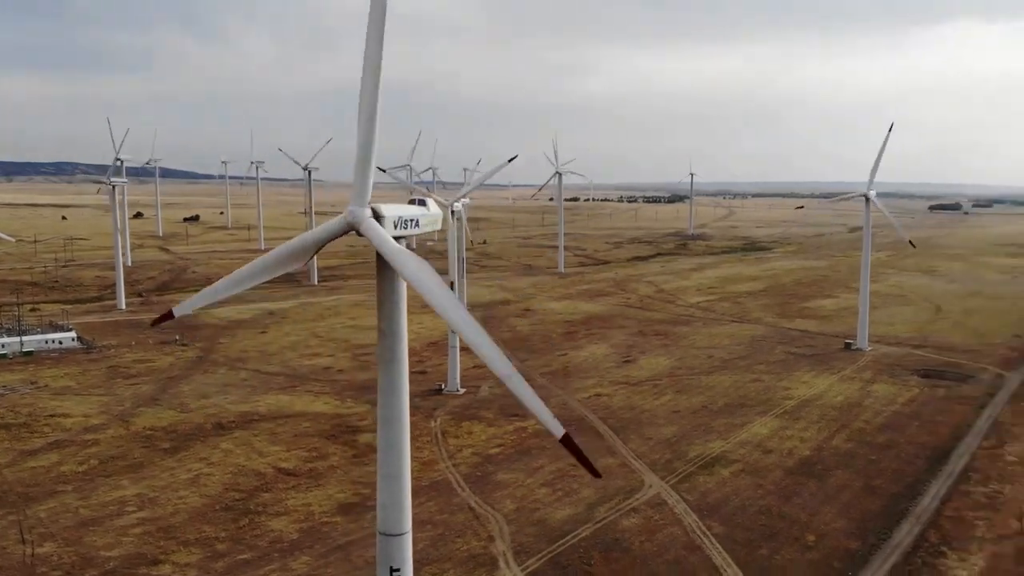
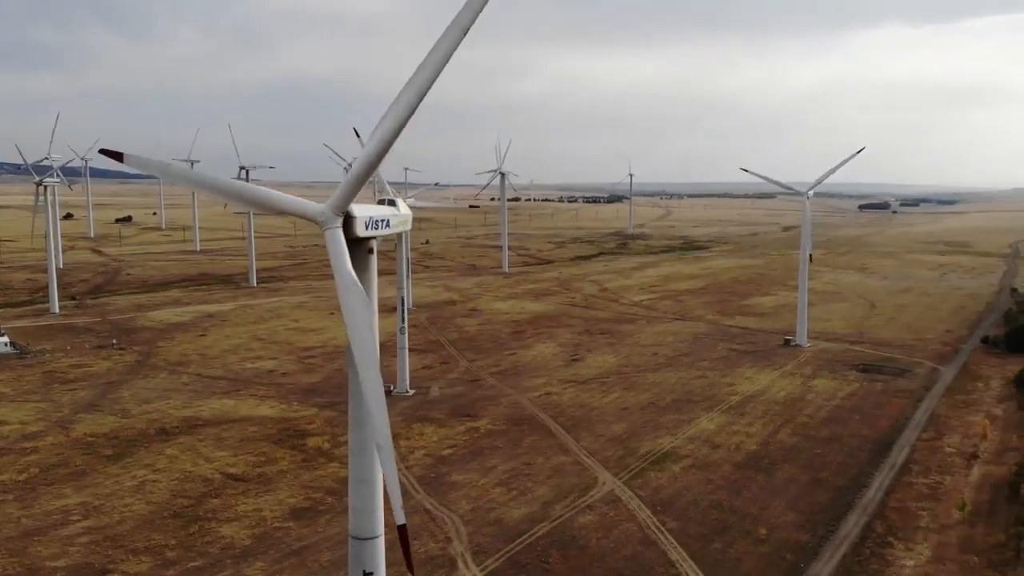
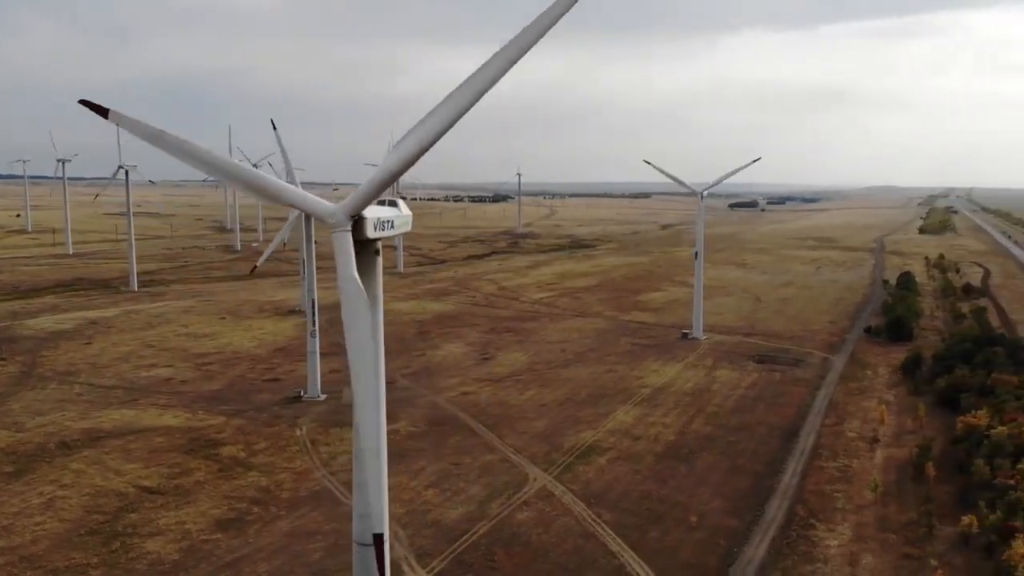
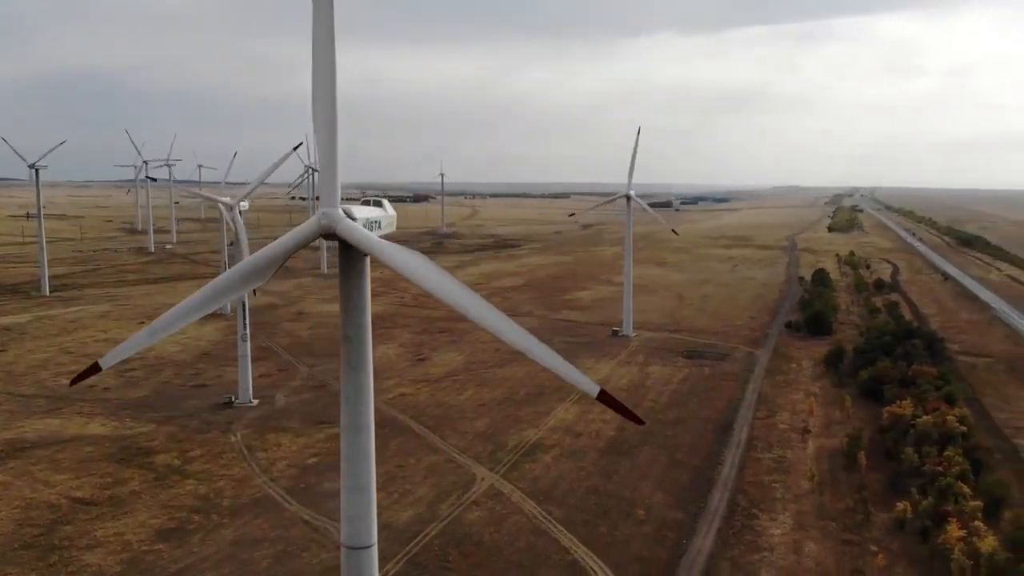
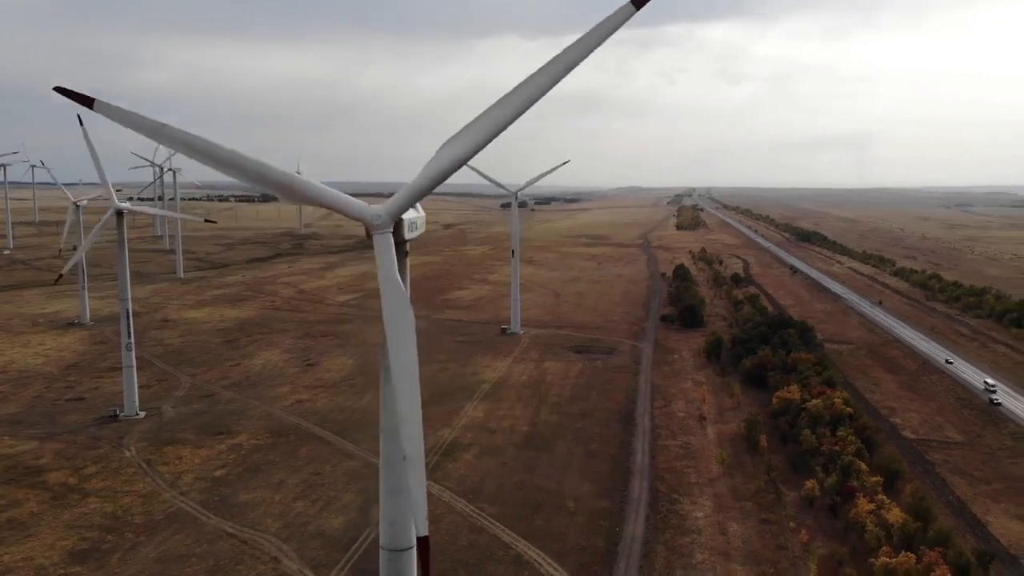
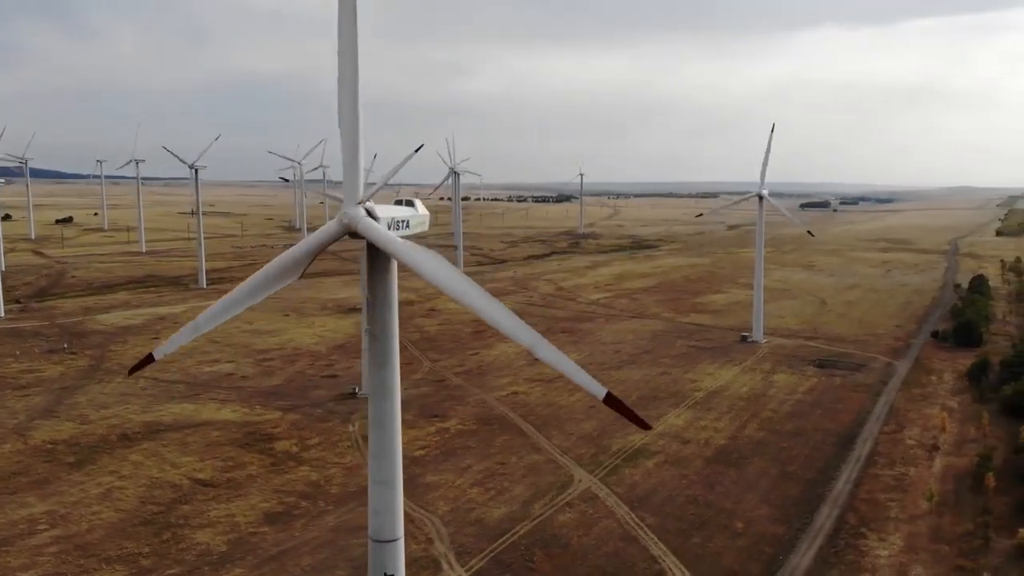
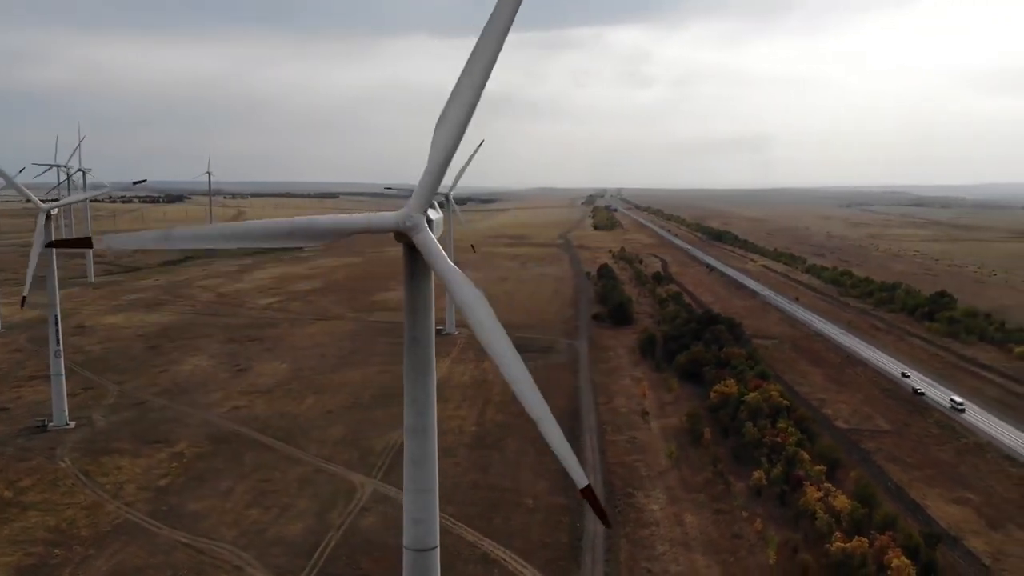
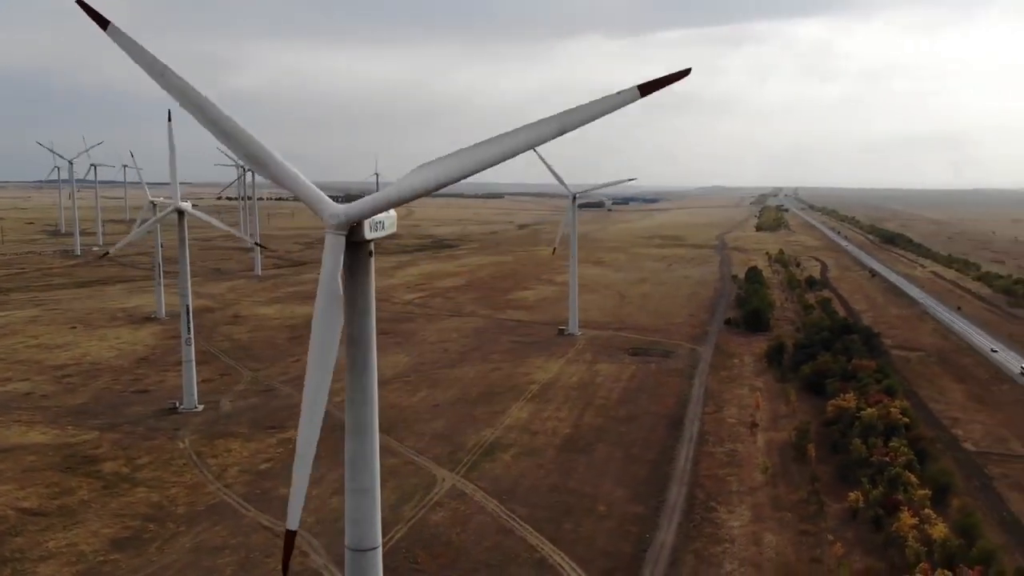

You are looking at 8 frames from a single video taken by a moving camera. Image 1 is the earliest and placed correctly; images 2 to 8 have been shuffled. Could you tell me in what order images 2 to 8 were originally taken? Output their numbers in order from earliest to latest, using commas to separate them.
2, 6, 3, 4, 8, 5, 7
